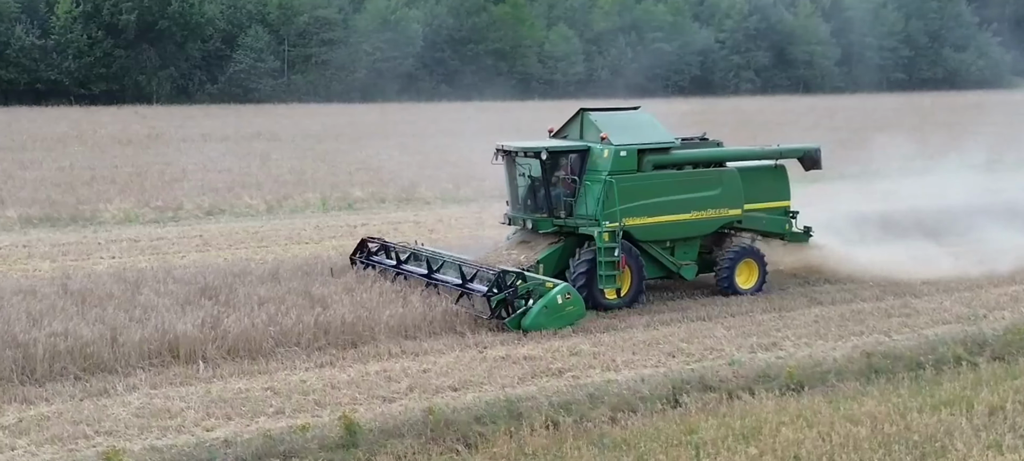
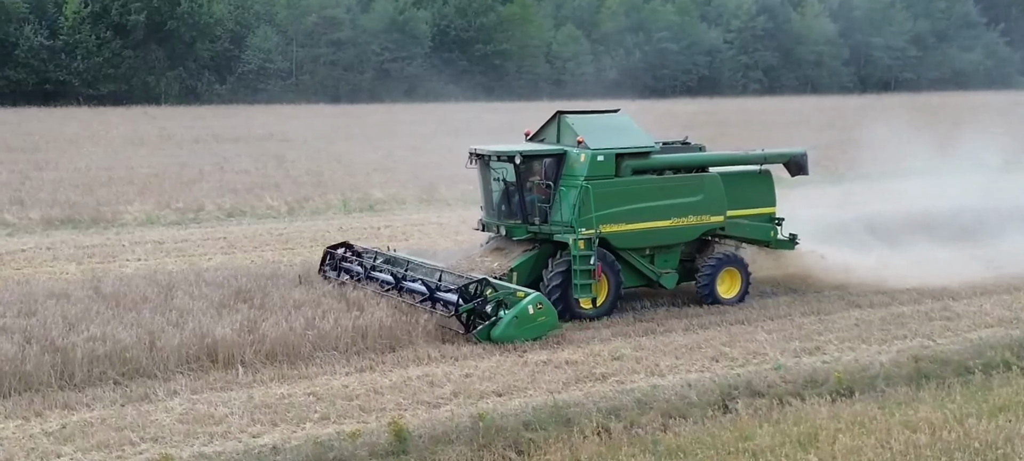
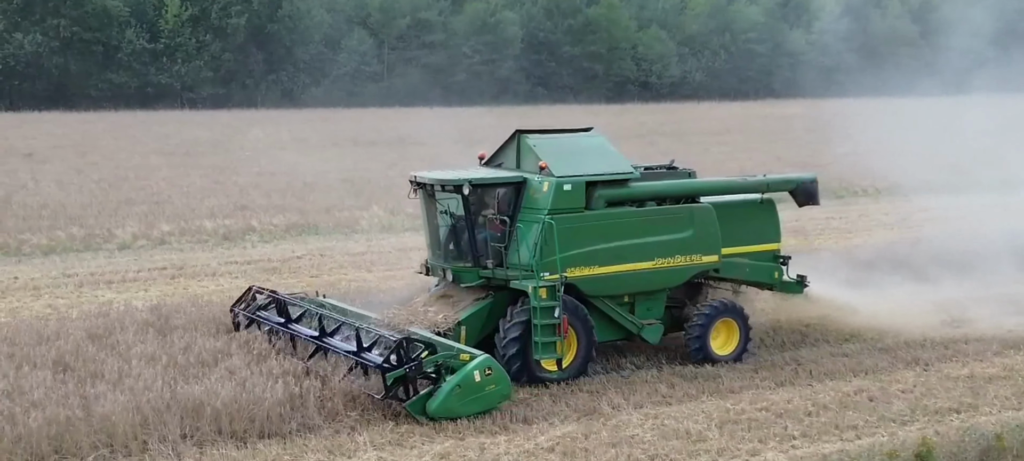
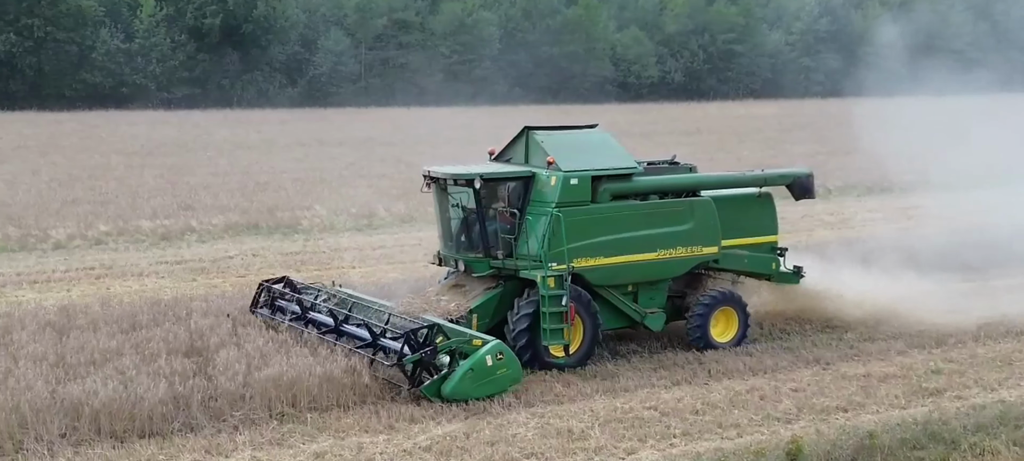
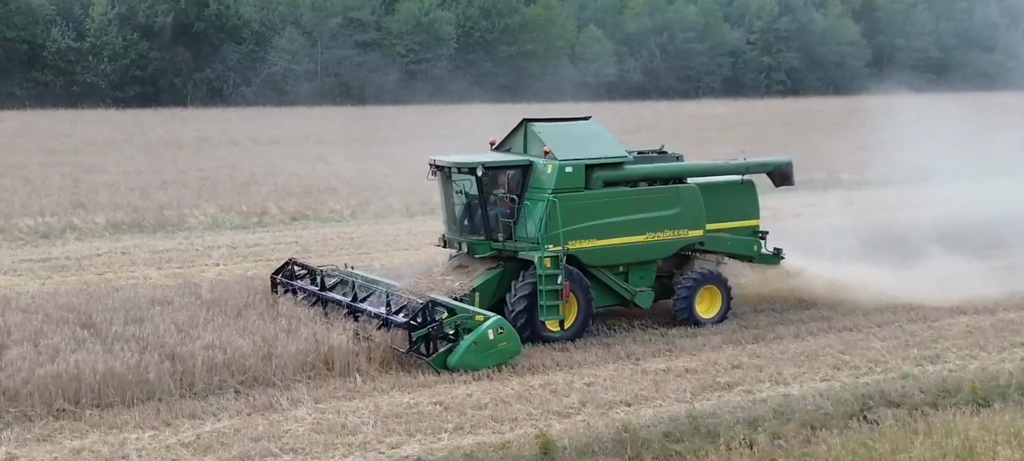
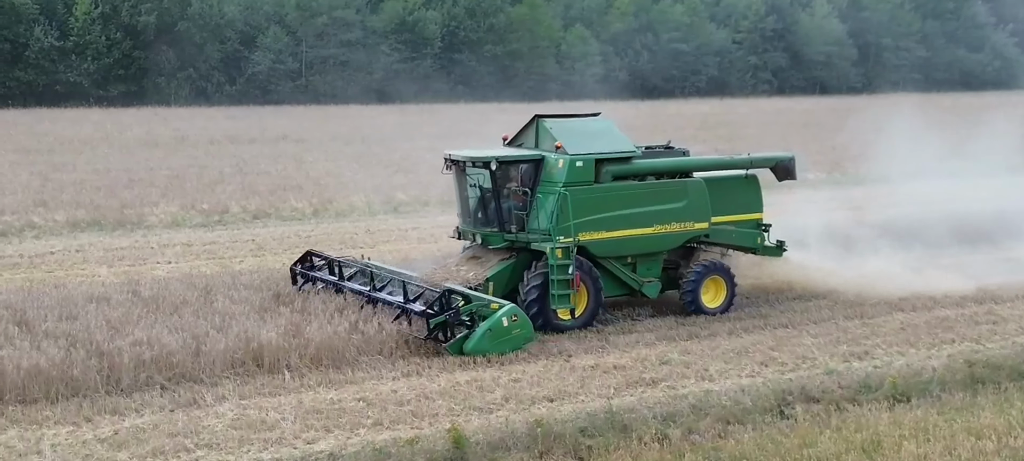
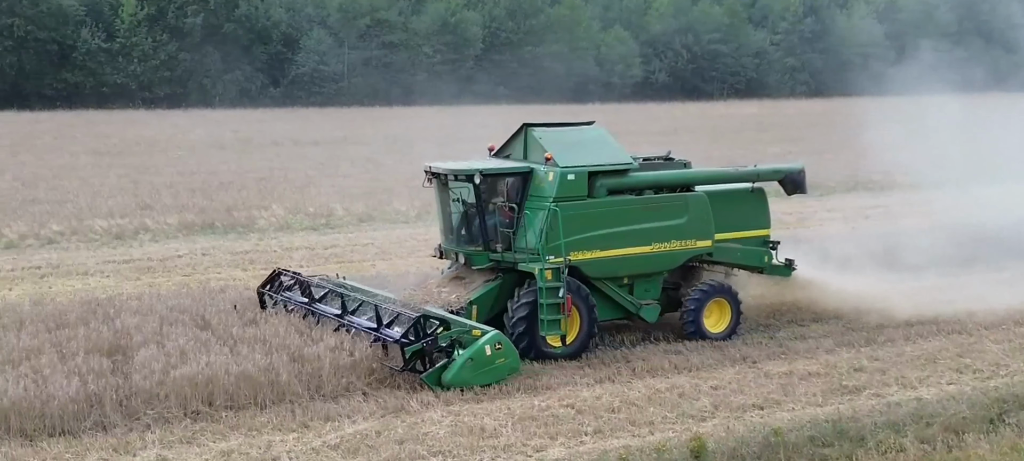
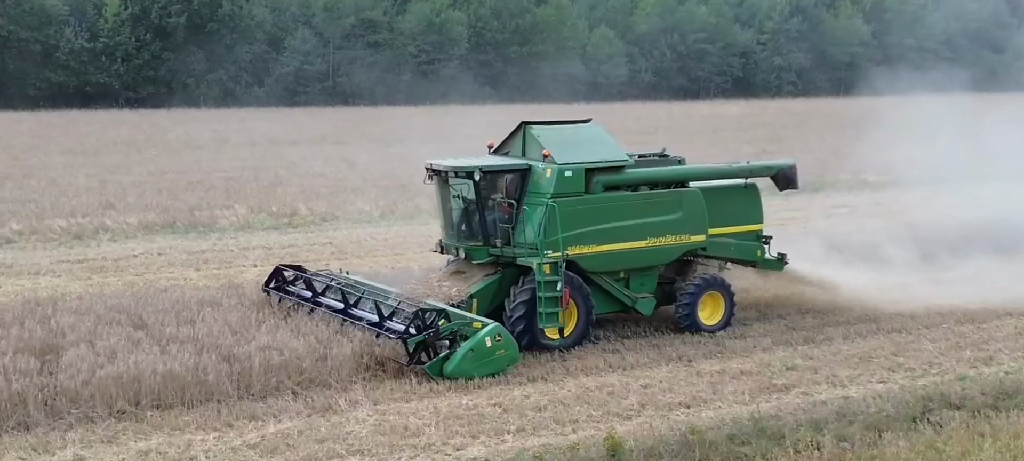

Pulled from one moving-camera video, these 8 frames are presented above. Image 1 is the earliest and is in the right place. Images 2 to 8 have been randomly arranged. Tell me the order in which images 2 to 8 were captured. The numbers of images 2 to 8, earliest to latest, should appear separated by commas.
2, 6, 5, 8, 7, 4, 3
